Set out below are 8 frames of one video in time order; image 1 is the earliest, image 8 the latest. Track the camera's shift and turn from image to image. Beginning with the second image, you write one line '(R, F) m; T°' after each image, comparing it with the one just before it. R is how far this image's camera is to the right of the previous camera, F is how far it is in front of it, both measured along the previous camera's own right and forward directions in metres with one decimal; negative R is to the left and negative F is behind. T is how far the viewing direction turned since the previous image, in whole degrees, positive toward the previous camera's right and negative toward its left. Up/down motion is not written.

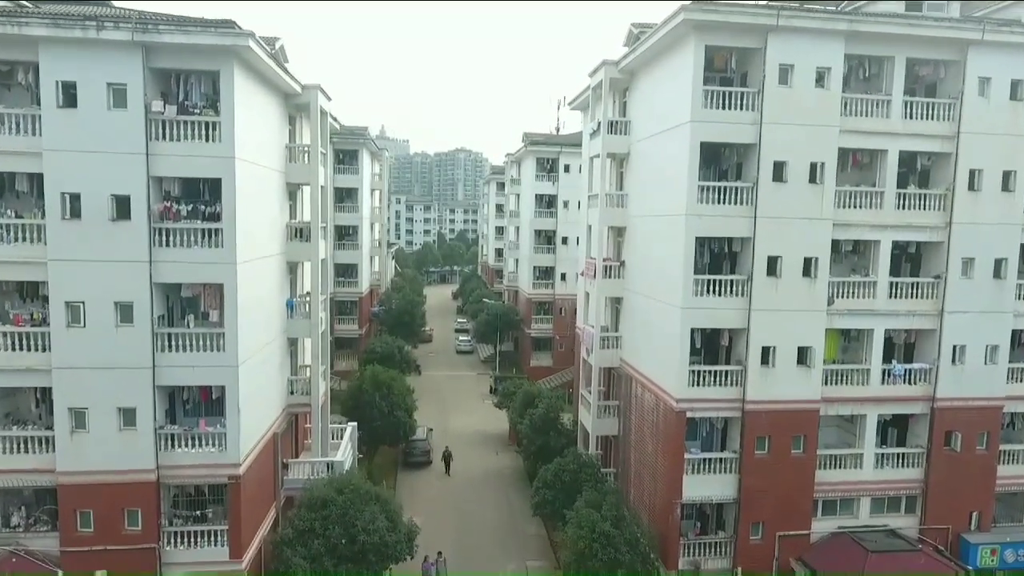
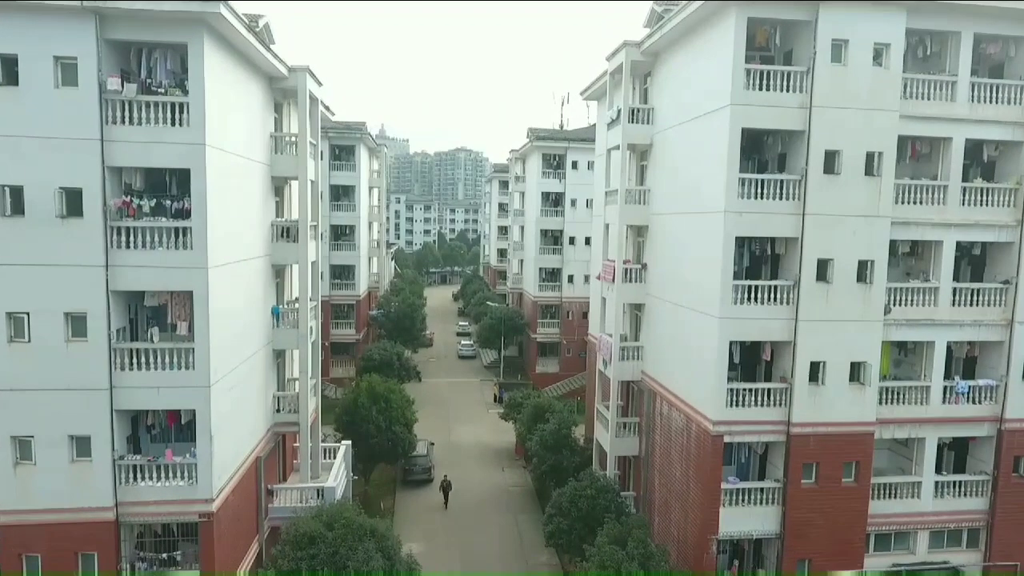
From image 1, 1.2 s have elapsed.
(-0.3, +1.8) m; 0°
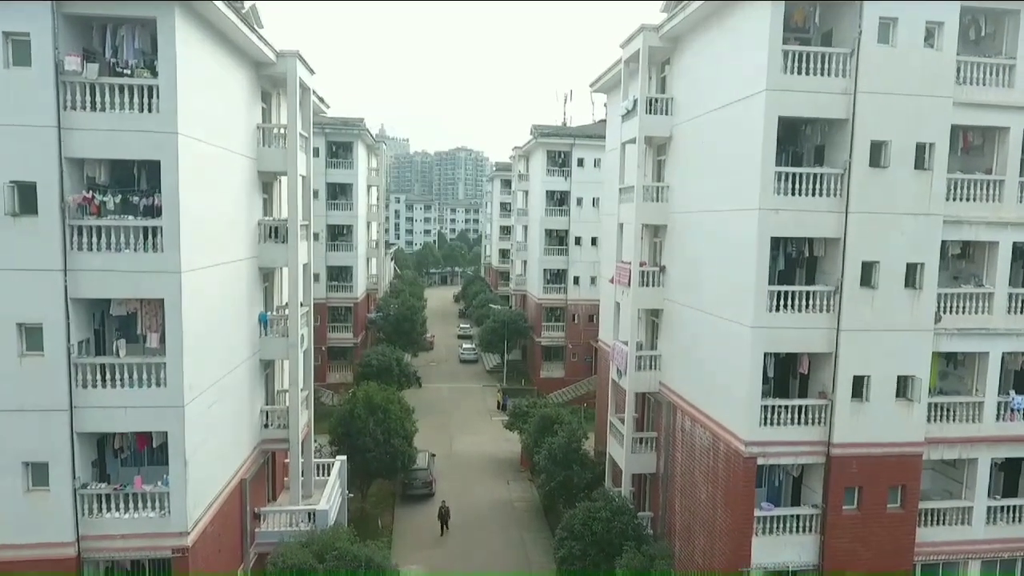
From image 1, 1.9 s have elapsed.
(-0.2, +1.3) m; 0°
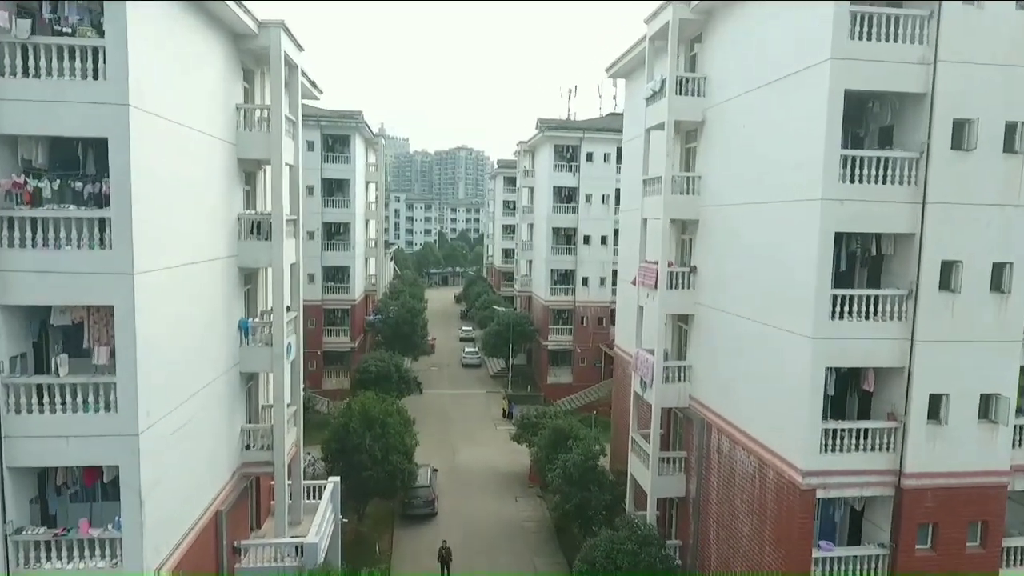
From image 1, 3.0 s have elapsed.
(-0.3, +1.7) m; 0°
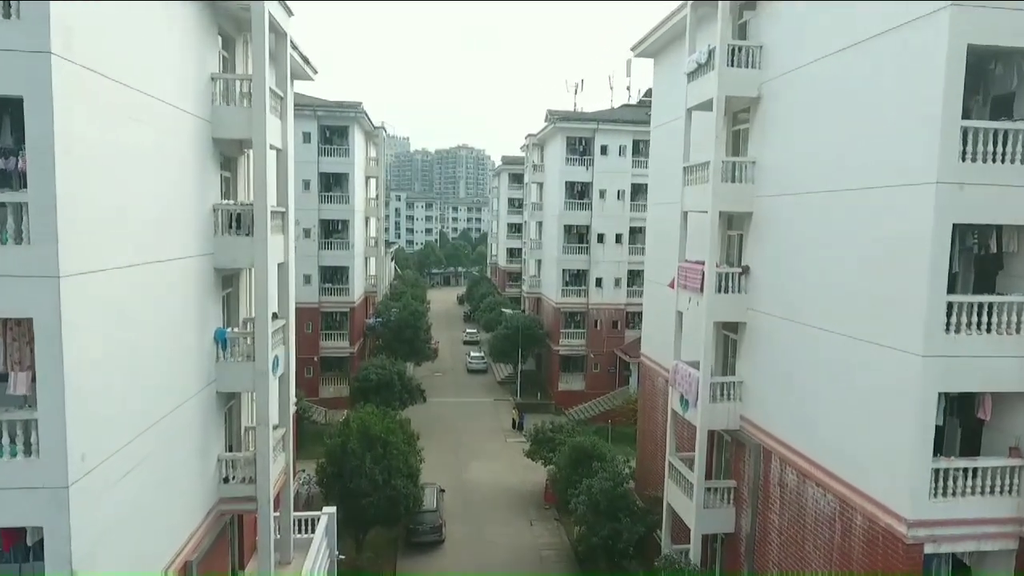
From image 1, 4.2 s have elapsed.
(-0.5, +2.0) m; 0°
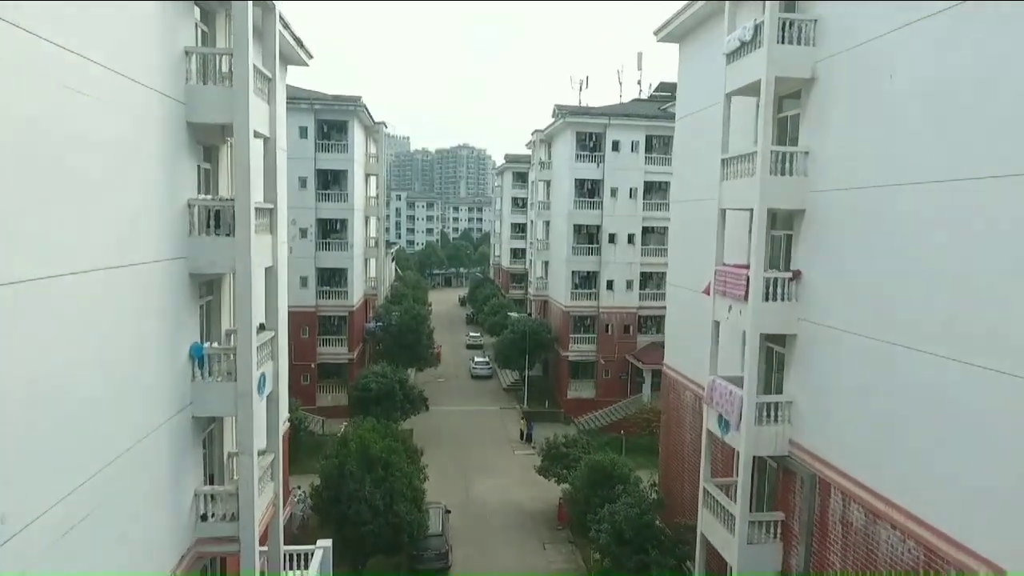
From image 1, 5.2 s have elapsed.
(-0.3, +1.5) m; 0°
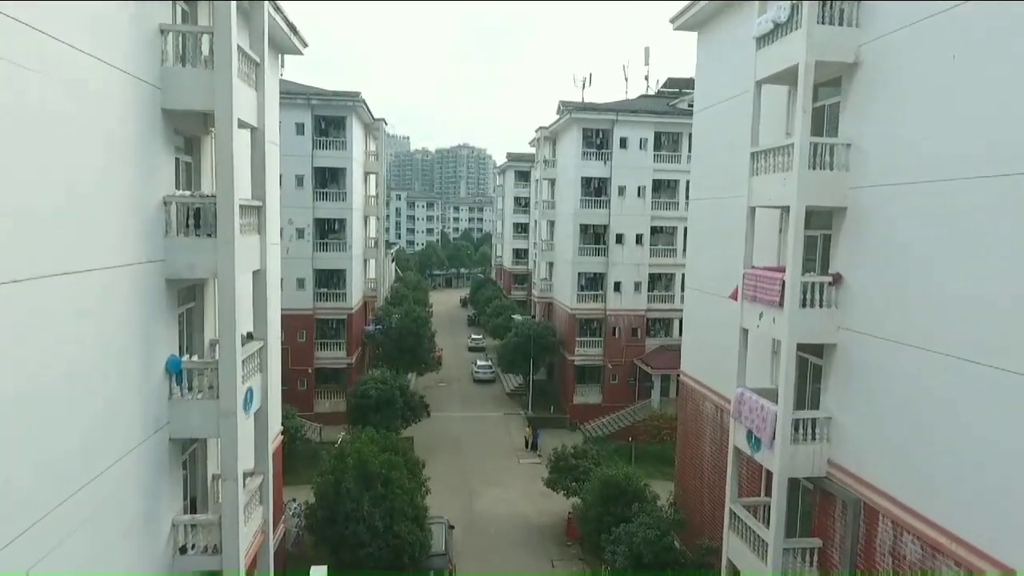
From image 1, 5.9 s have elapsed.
(-0.2, +1.0) m; 0°
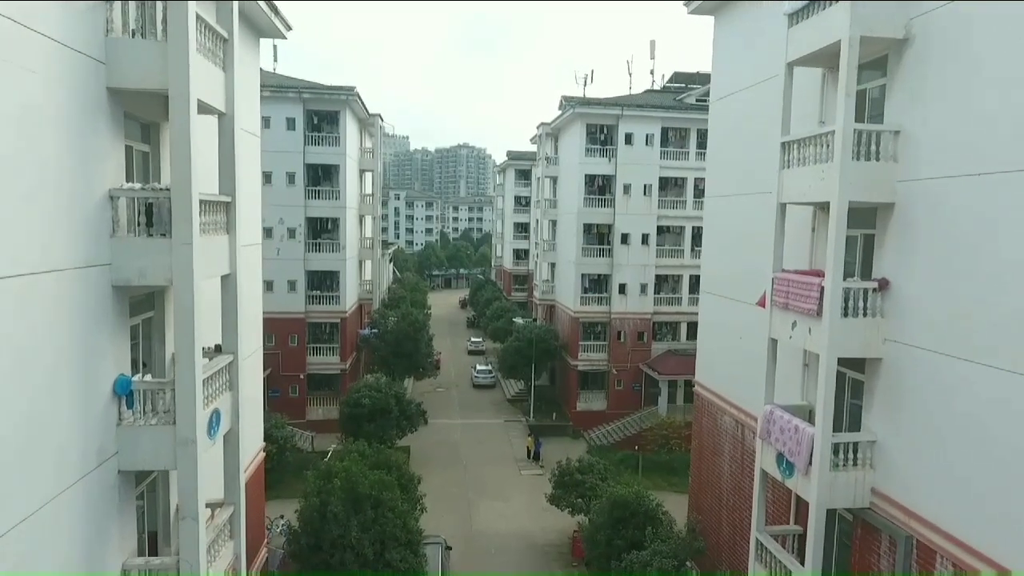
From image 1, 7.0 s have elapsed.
(0.0, +1.1) m; 0°
